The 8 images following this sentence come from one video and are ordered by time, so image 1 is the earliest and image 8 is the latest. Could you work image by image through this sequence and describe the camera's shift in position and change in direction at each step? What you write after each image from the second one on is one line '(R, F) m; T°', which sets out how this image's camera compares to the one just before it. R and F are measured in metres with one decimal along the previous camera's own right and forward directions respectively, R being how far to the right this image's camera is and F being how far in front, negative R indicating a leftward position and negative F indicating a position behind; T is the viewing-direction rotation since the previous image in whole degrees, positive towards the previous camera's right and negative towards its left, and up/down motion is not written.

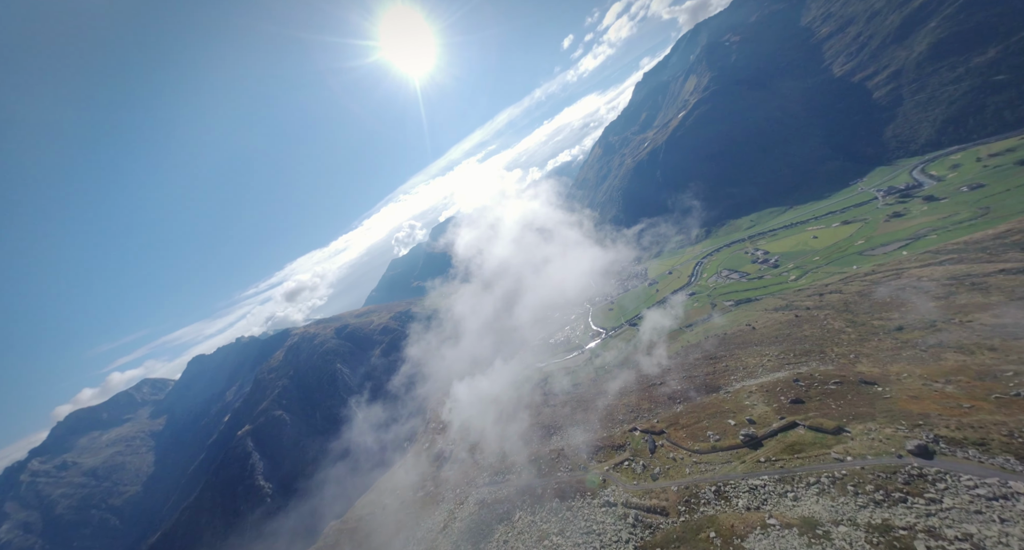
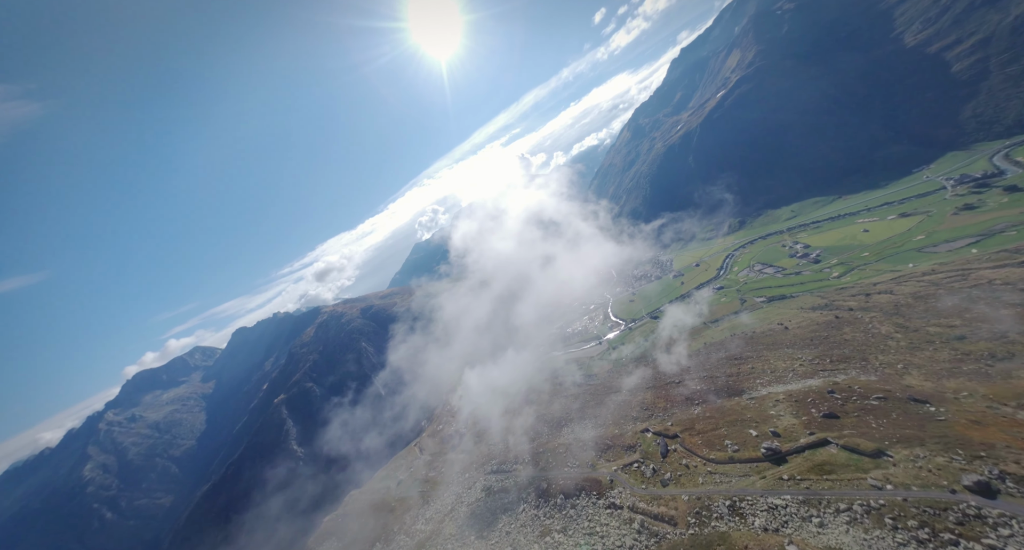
(+4.3, +6.0) m; -4°
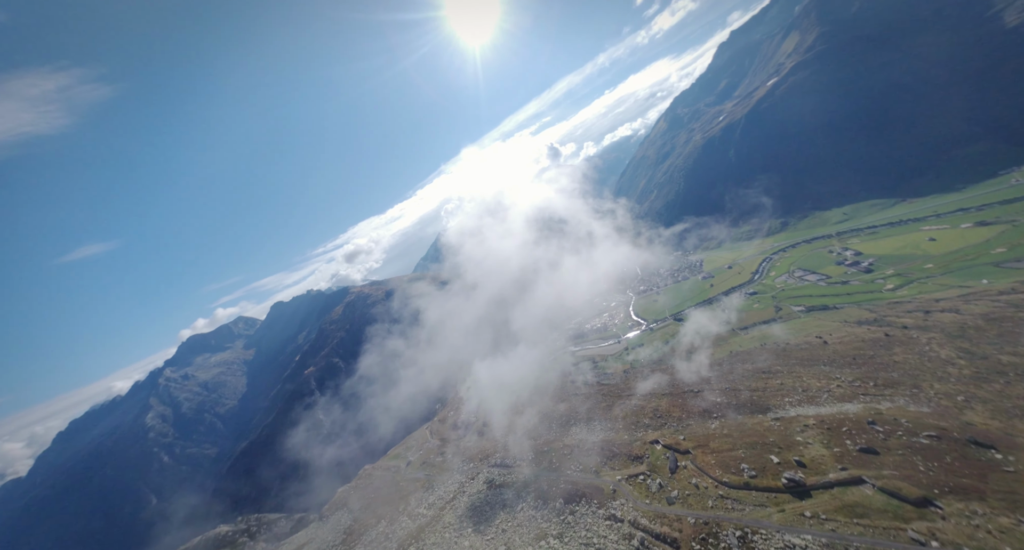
(+4.7, +5.9) m; -4°
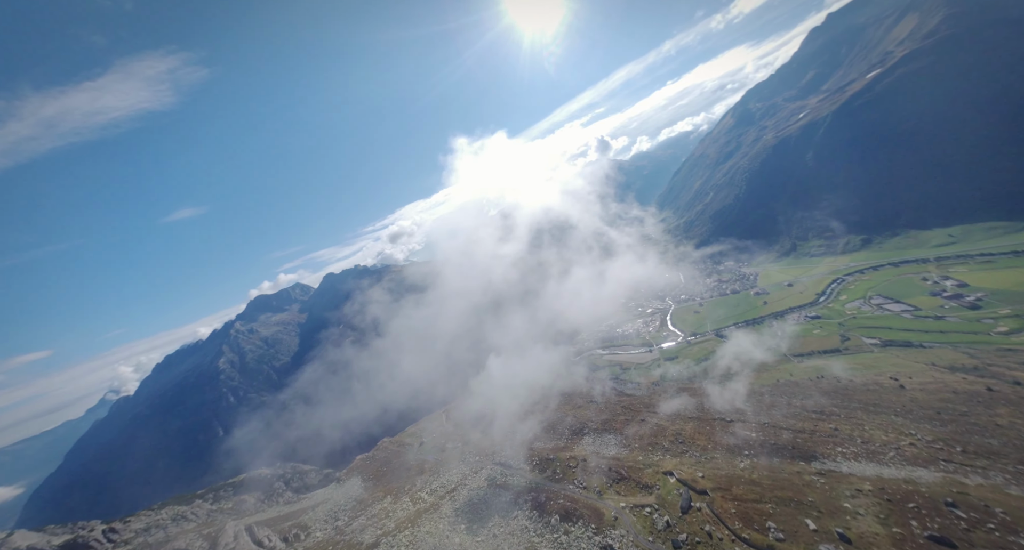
(+6.9, +8.9) m; -7°
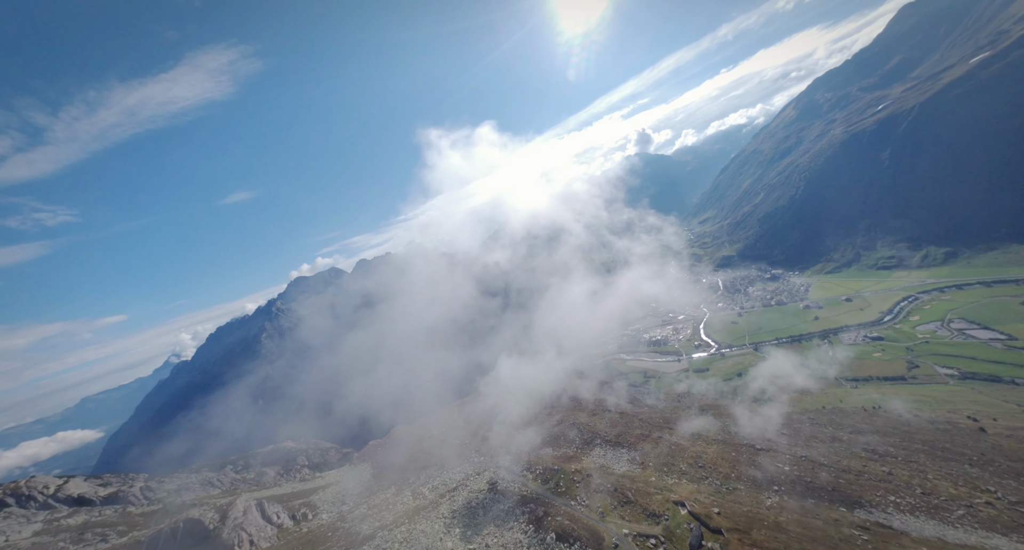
(+6.3, +6.2) m; -6°
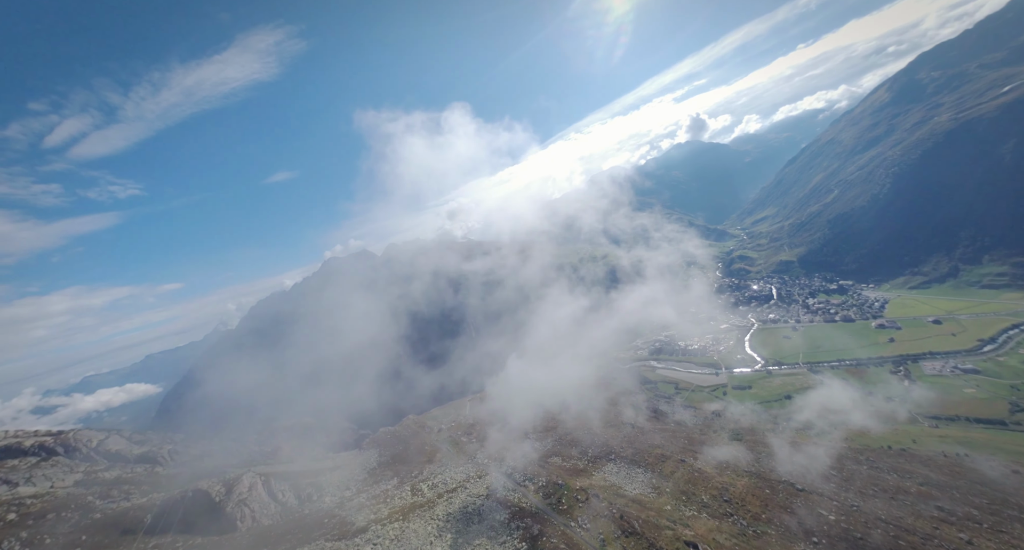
(+7.3, +6.5) m; -8°
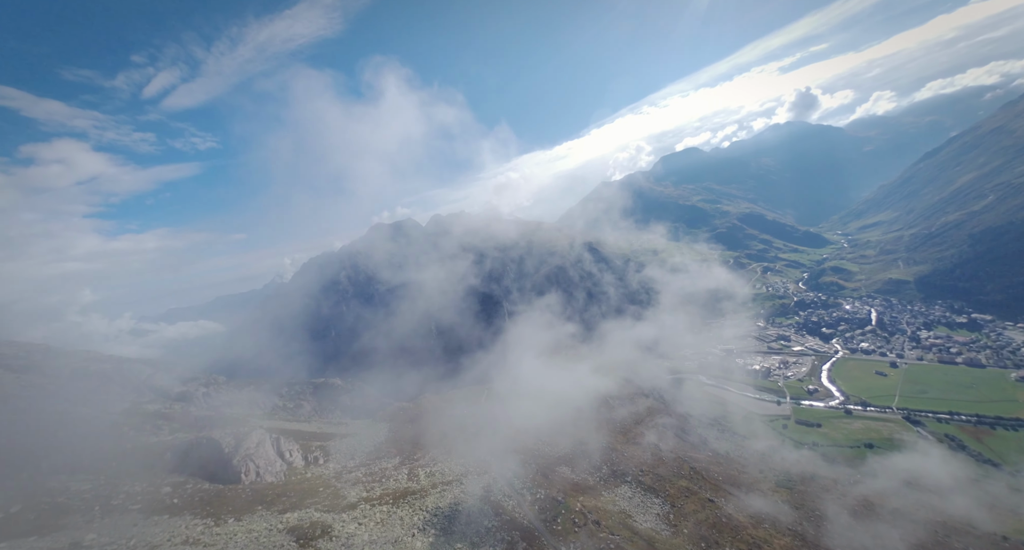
(+7.7, +9.6) m; -10°
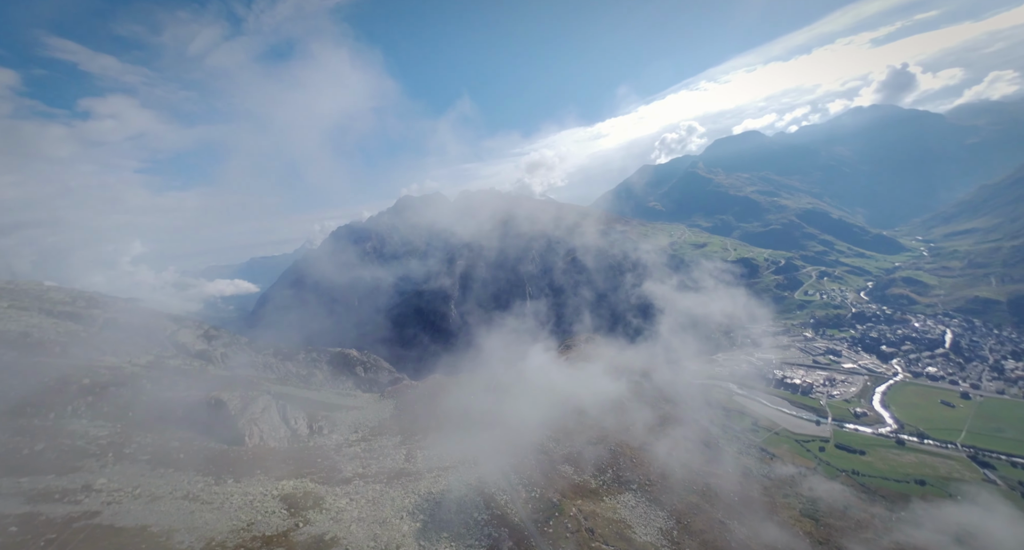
(+3.3, +5.5) m; -5°
